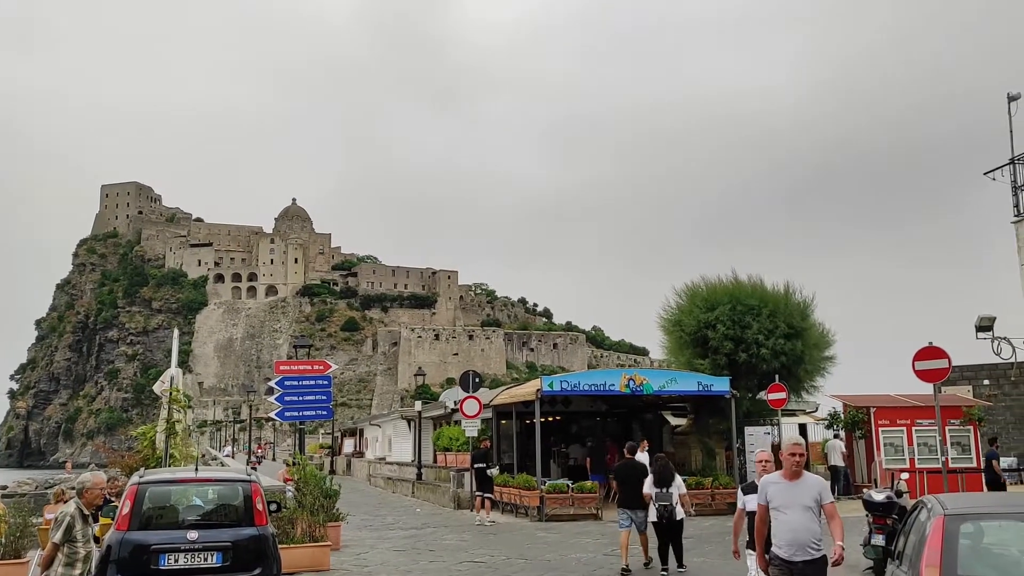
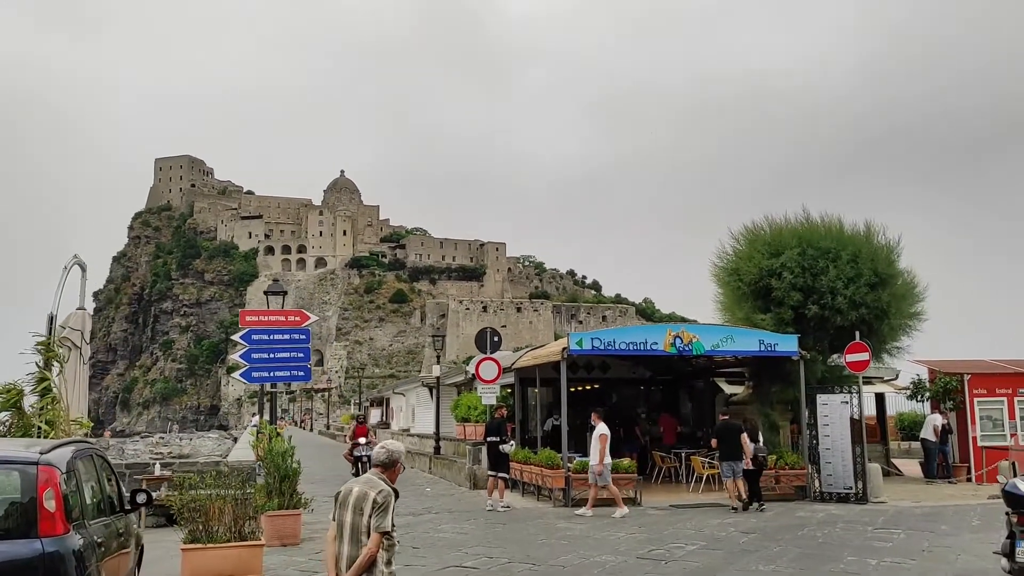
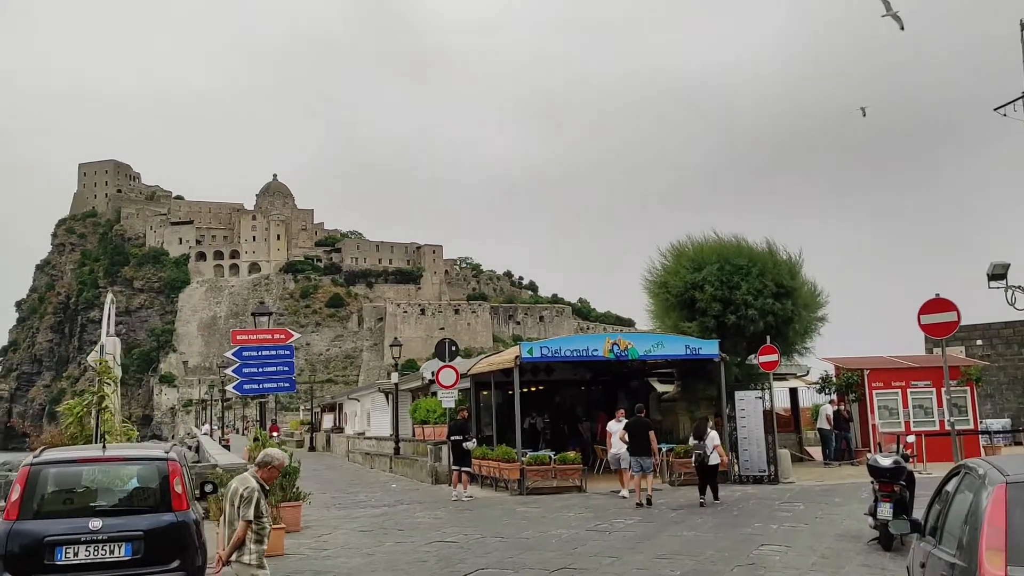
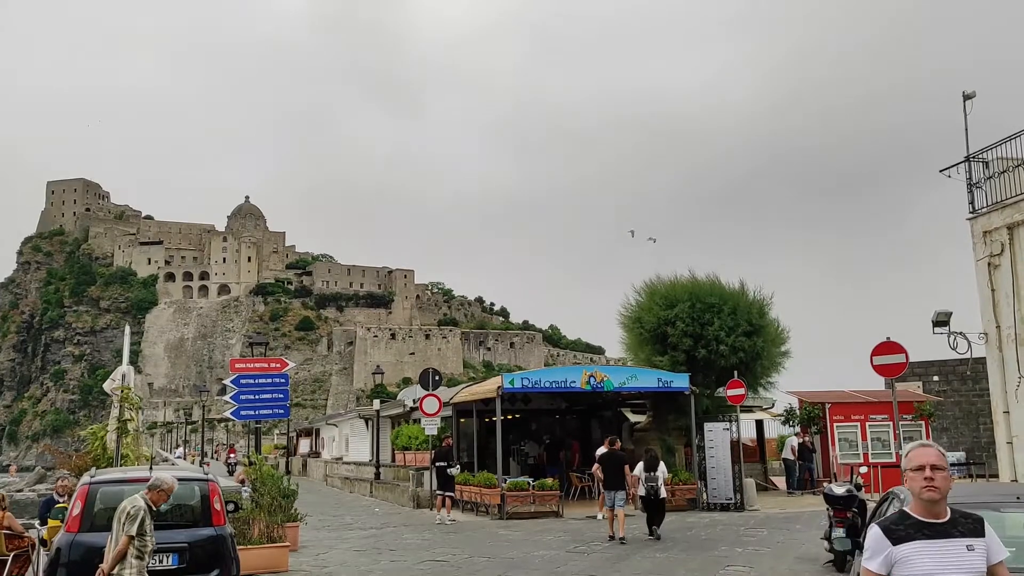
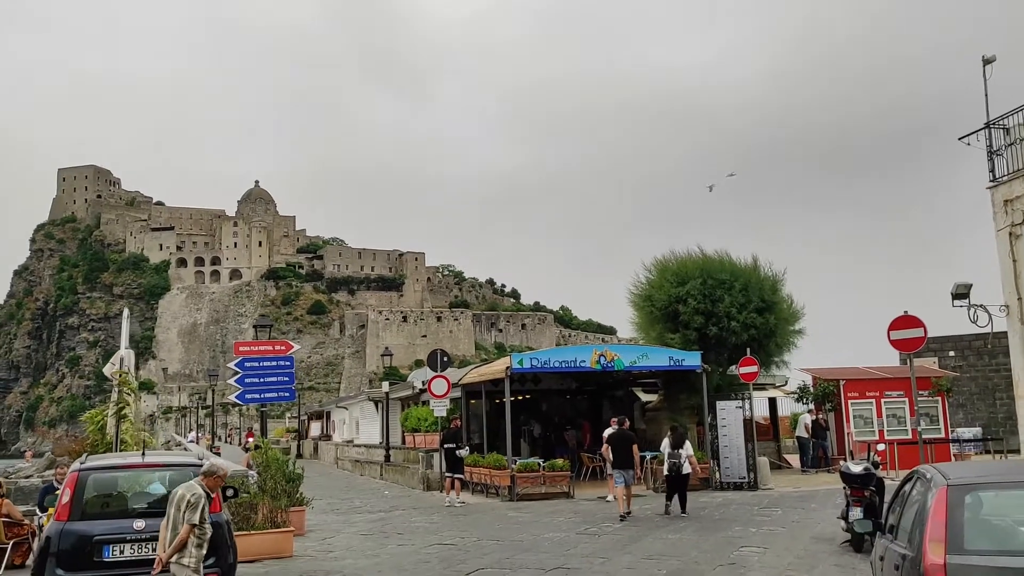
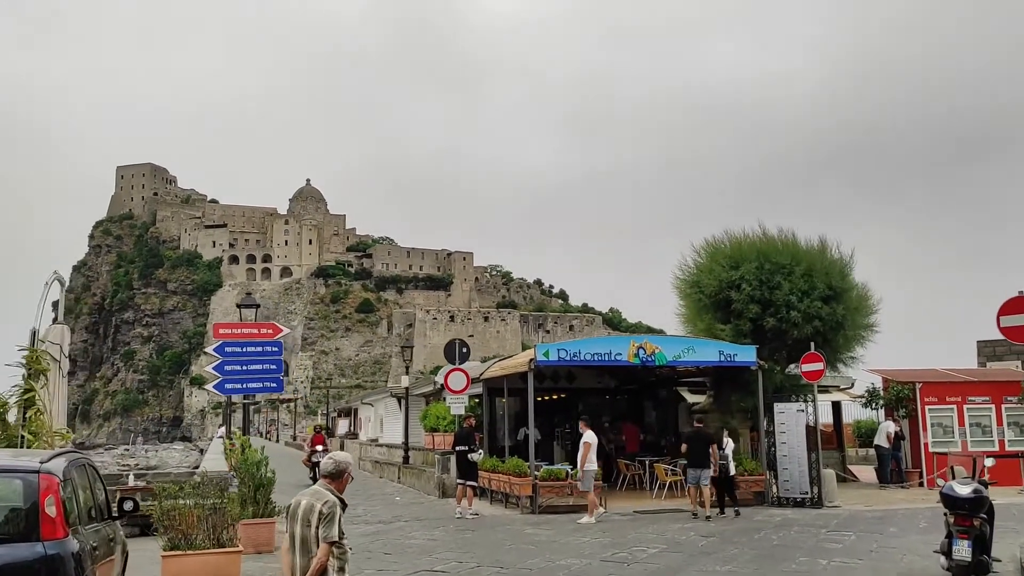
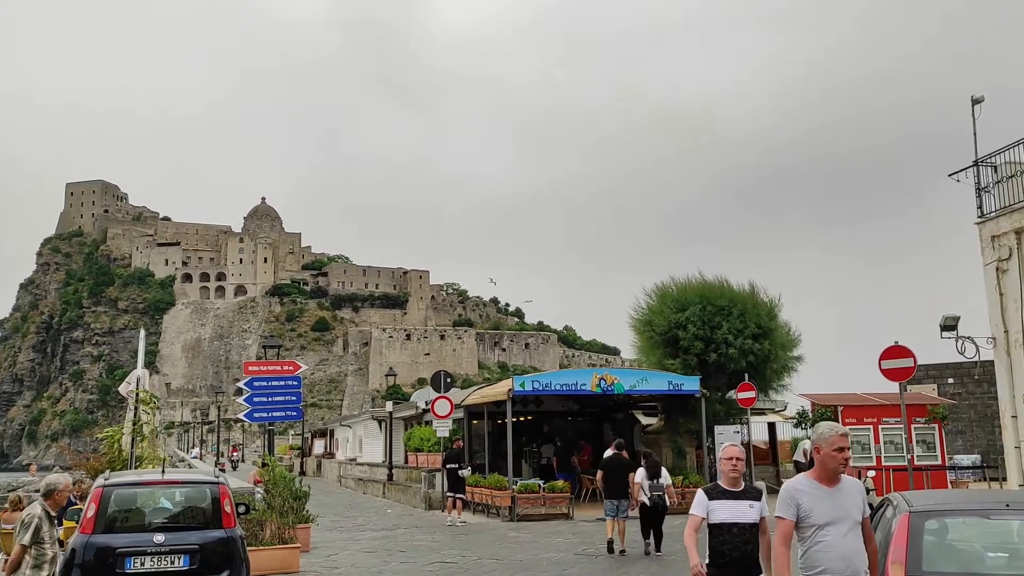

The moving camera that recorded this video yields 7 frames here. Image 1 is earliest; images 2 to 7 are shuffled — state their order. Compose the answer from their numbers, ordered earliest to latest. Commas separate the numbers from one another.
7, 4, 5, 3, 6, 2
